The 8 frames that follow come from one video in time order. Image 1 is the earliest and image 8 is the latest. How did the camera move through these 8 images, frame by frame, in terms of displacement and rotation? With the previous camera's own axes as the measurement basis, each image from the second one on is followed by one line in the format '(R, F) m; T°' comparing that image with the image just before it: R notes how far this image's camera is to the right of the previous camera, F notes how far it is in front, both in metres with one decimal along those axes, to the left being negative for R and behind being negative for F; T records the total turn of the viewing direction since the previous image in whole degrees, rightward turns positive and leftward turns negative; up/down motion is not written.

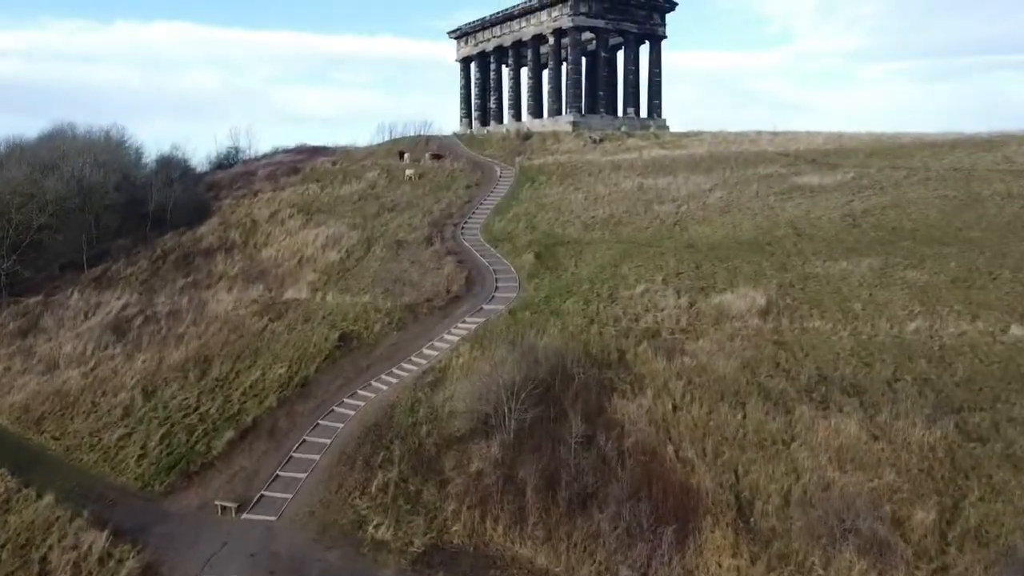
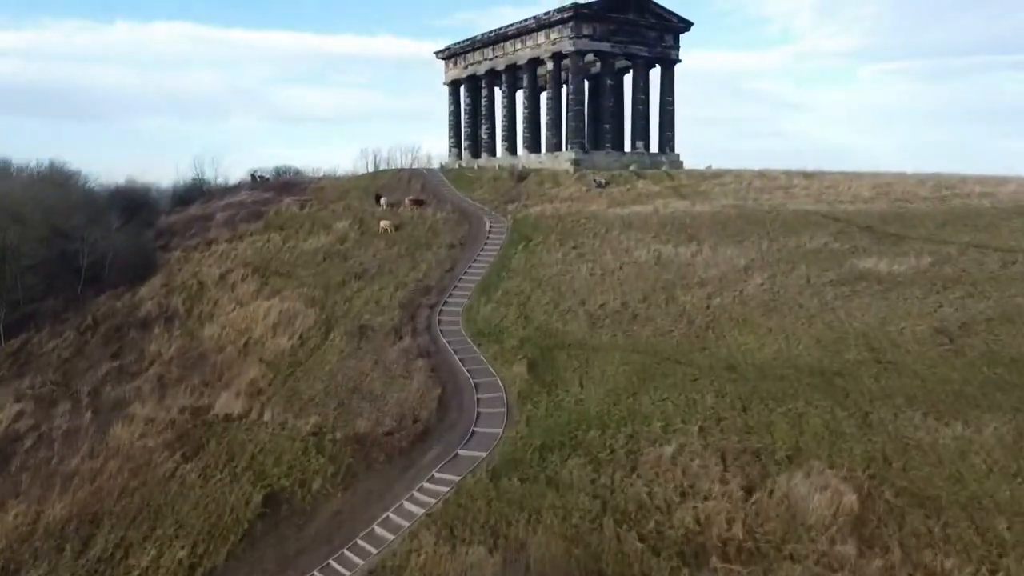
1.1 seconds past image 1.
(+0.3, +6.2) m; 0°
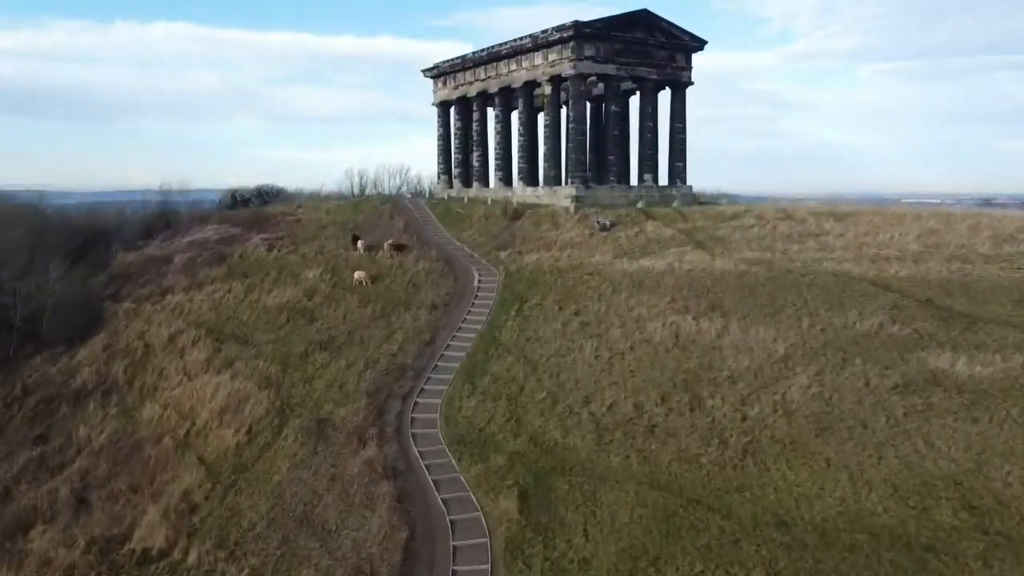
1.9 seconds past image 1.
(+0.3, +4.6) m; 0°
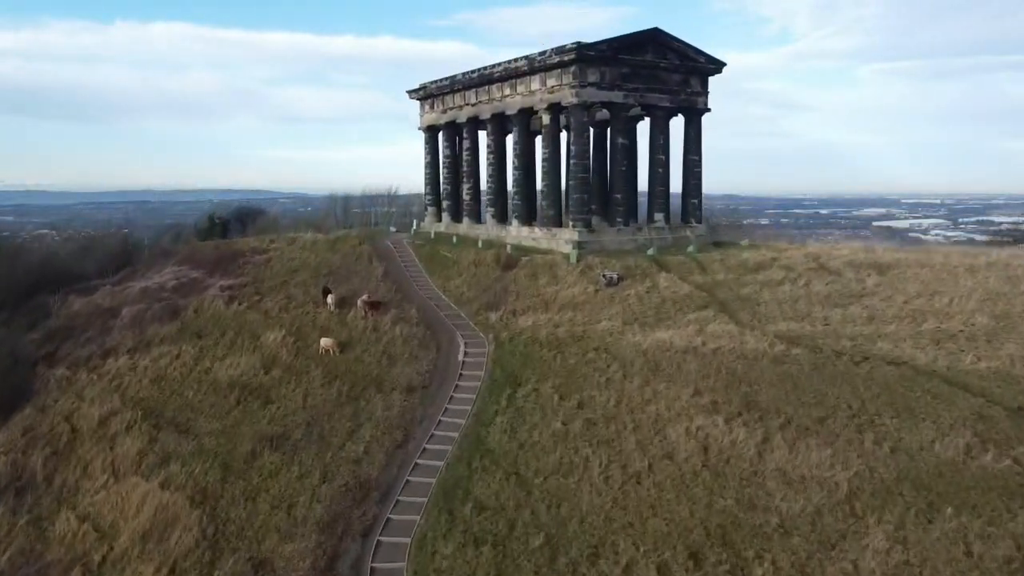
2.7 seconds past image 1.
(+0.2, +4.7) m; 0°
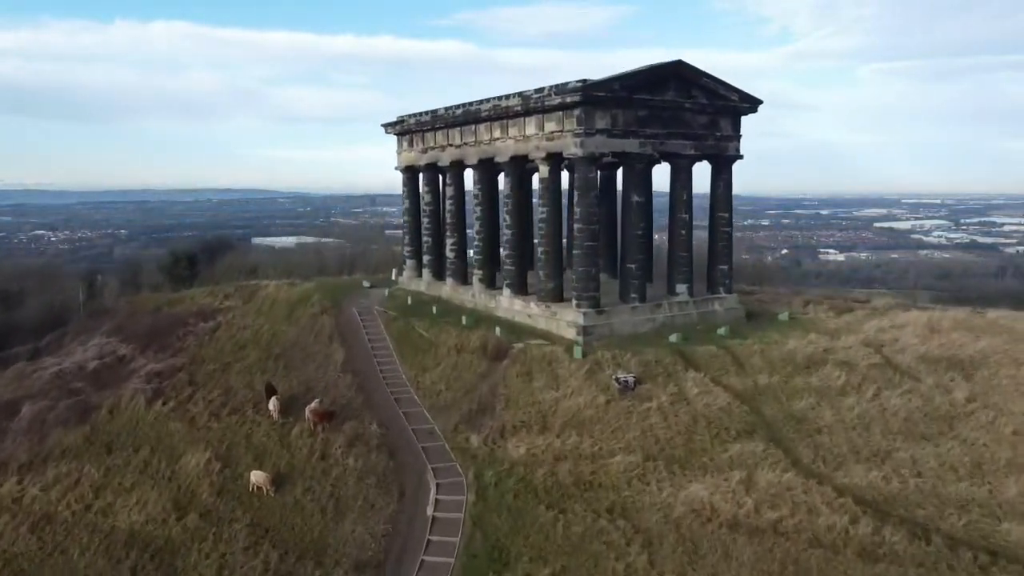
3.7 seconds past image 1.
(+0.3, +6.5) m; 0°
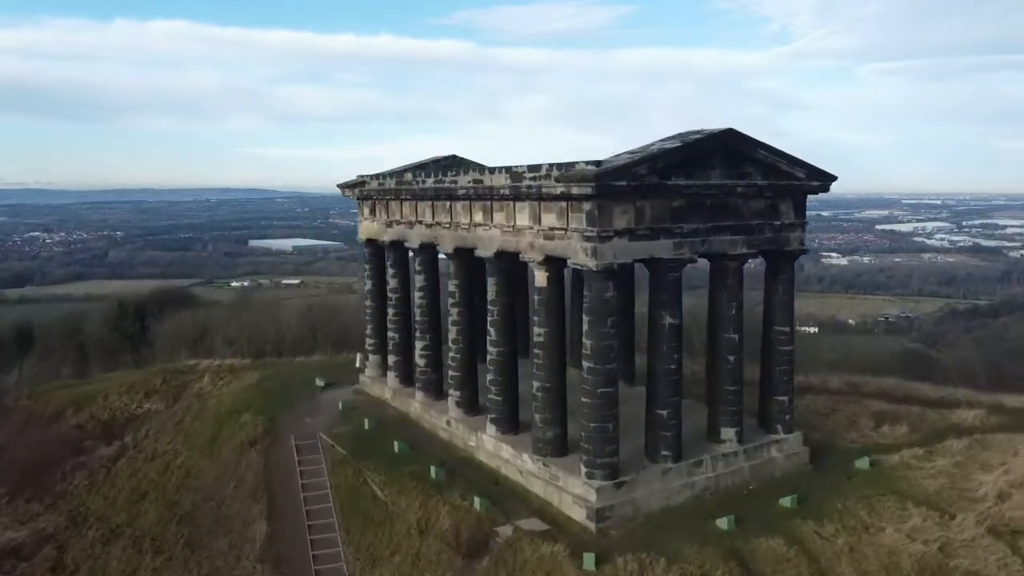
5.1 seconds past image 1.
(+0.4, +7.9) m; 0°
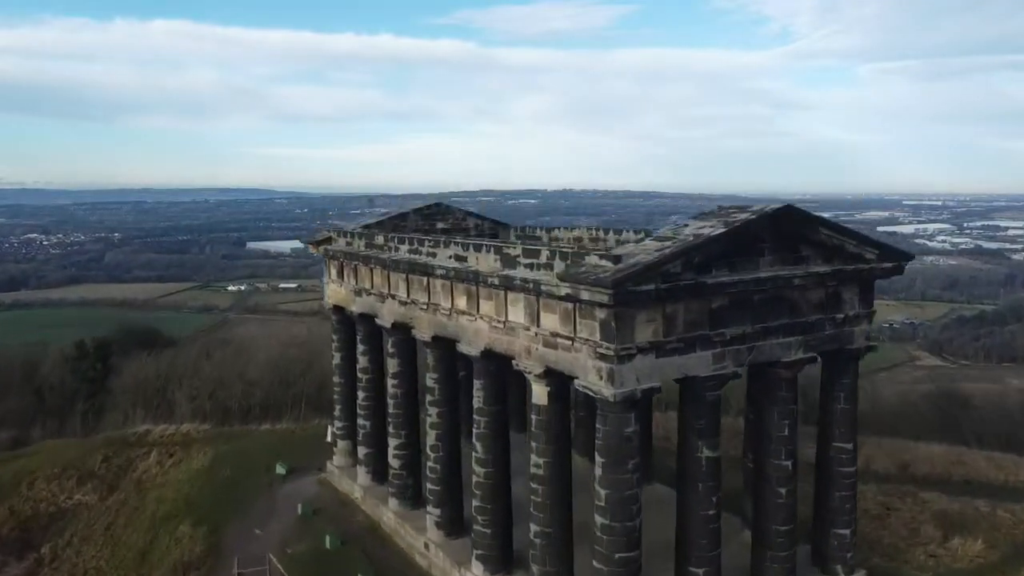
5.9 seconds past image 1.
(+0.2, +4.7) m; 0°
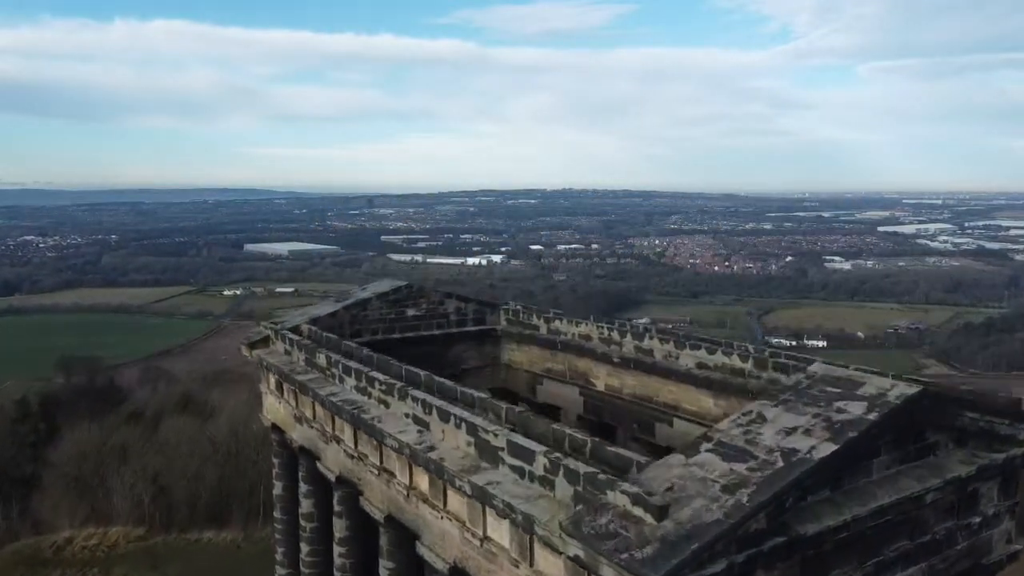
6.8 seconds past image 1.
(+0.3, +5.7) m; 0°
